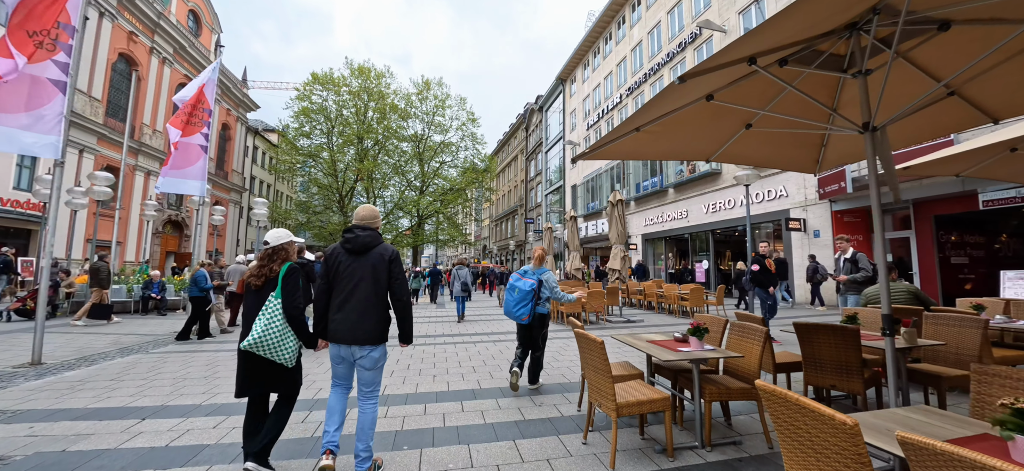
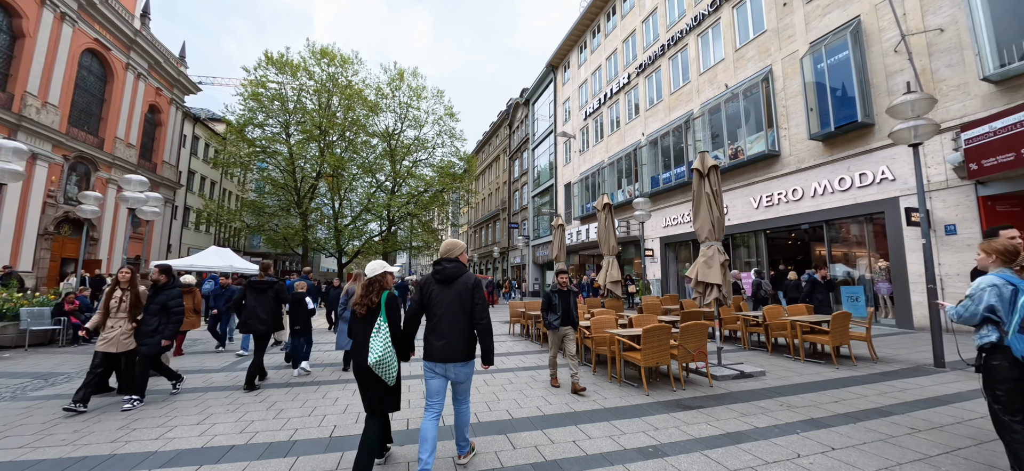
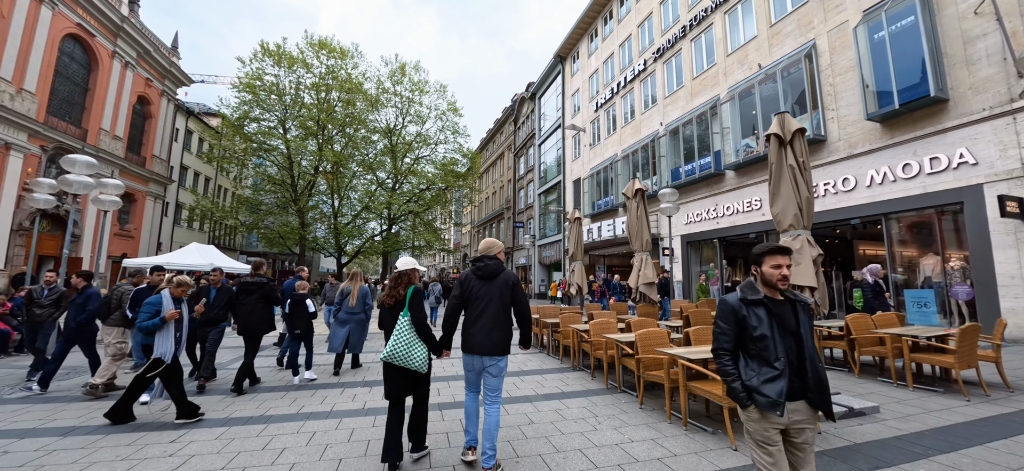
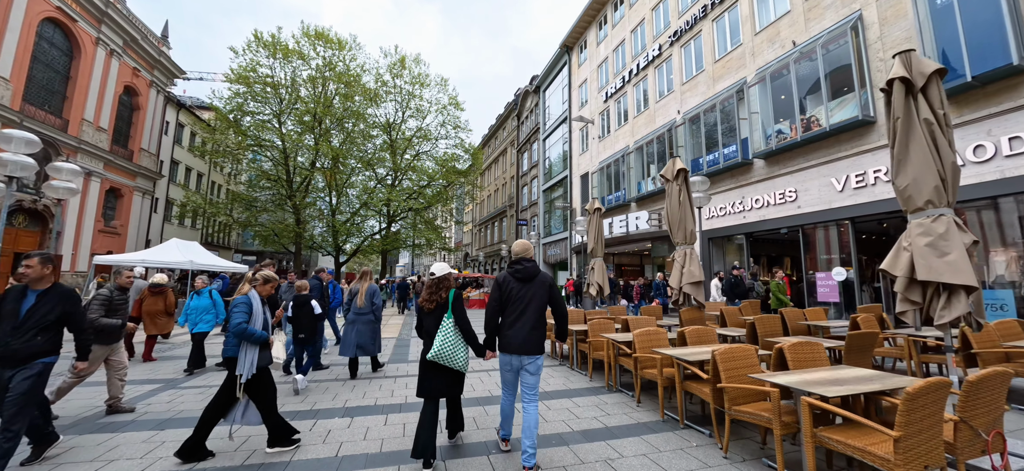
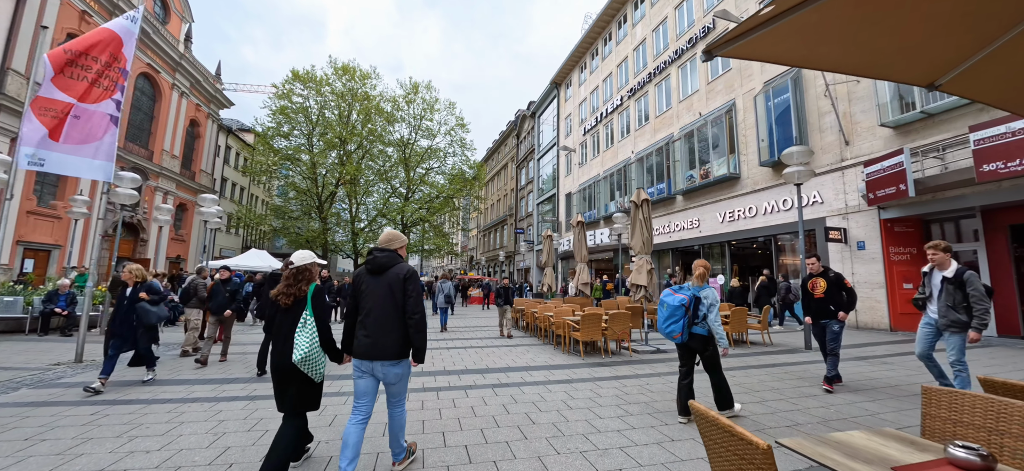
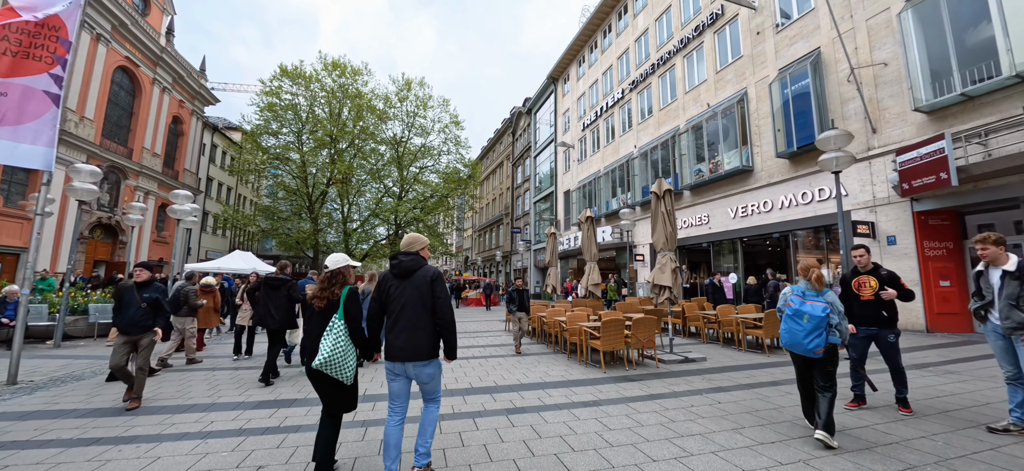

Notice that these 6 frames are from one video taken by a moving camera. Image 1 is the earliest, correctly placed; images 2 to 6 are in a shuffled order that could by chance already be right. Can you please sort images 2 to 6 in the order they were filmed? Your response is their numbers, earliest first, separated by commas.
5, 6, 2, 3, 4
